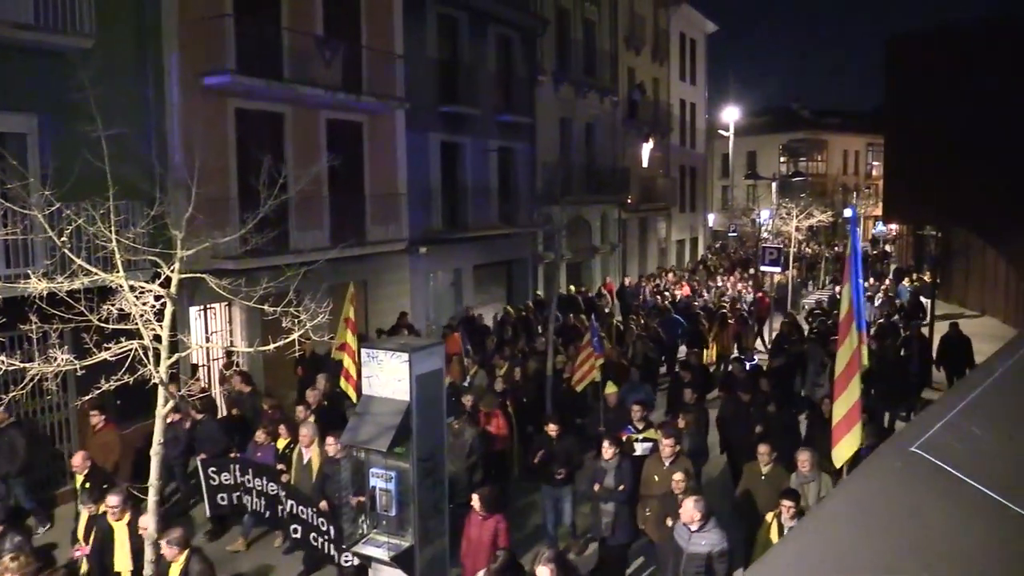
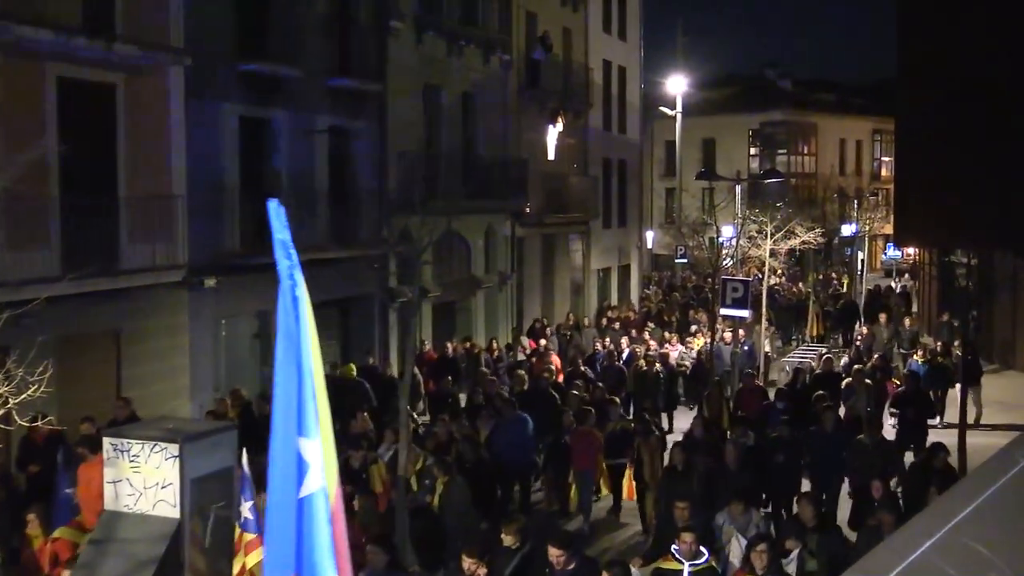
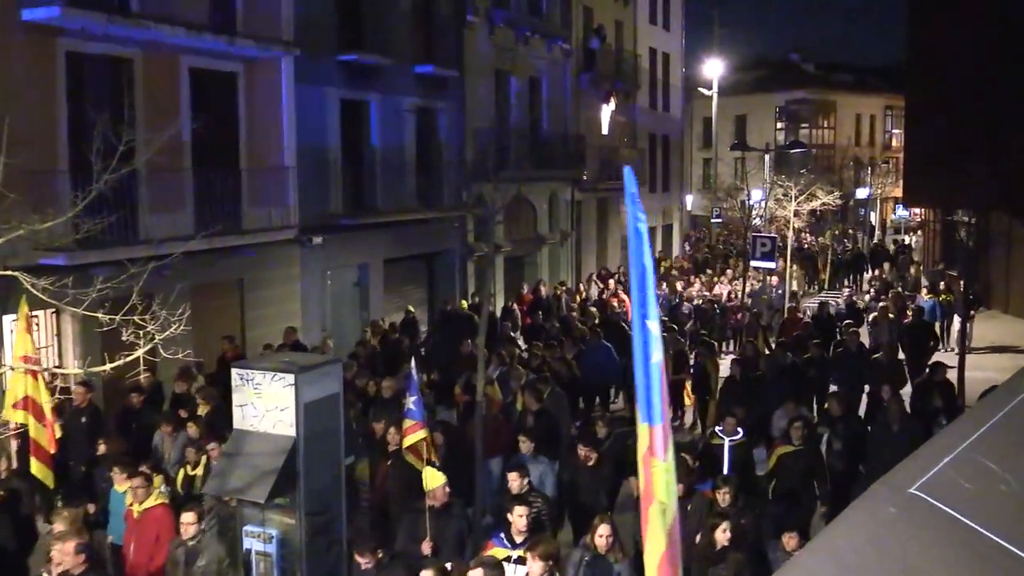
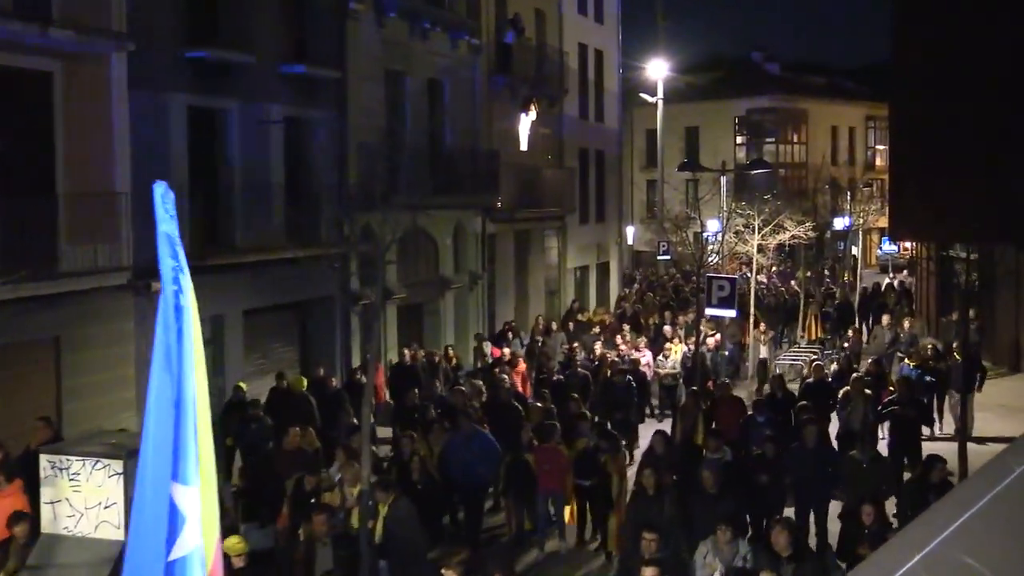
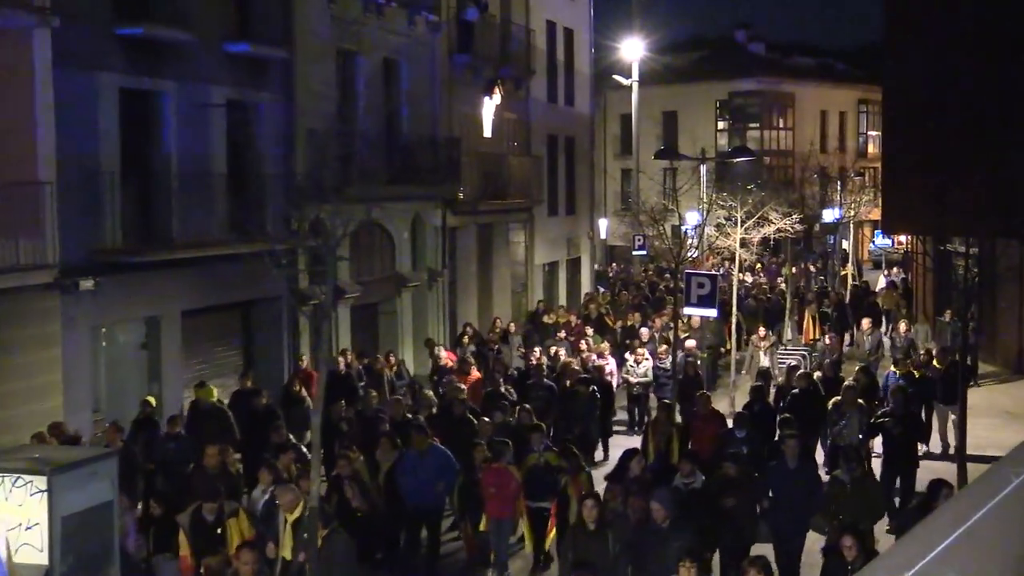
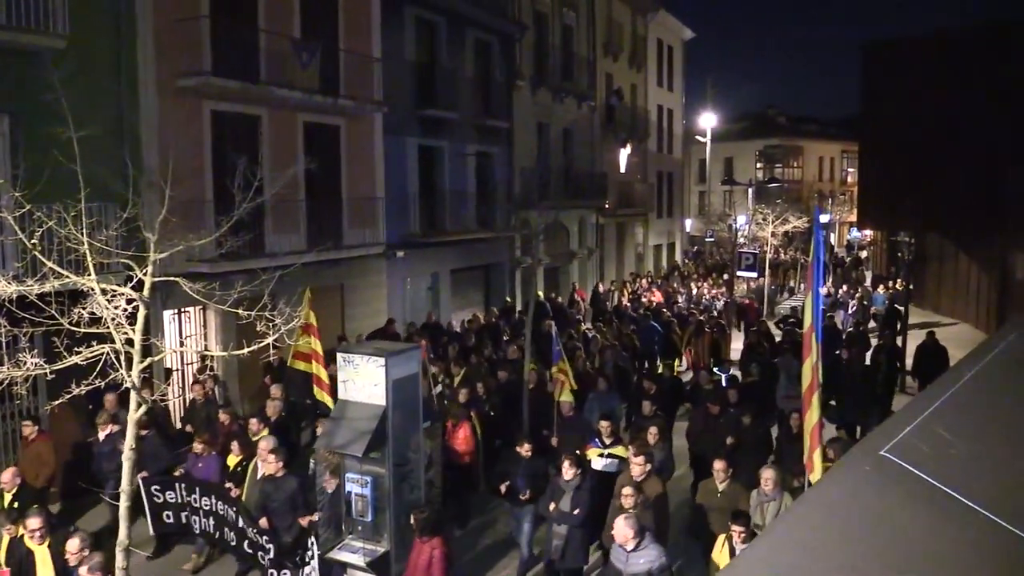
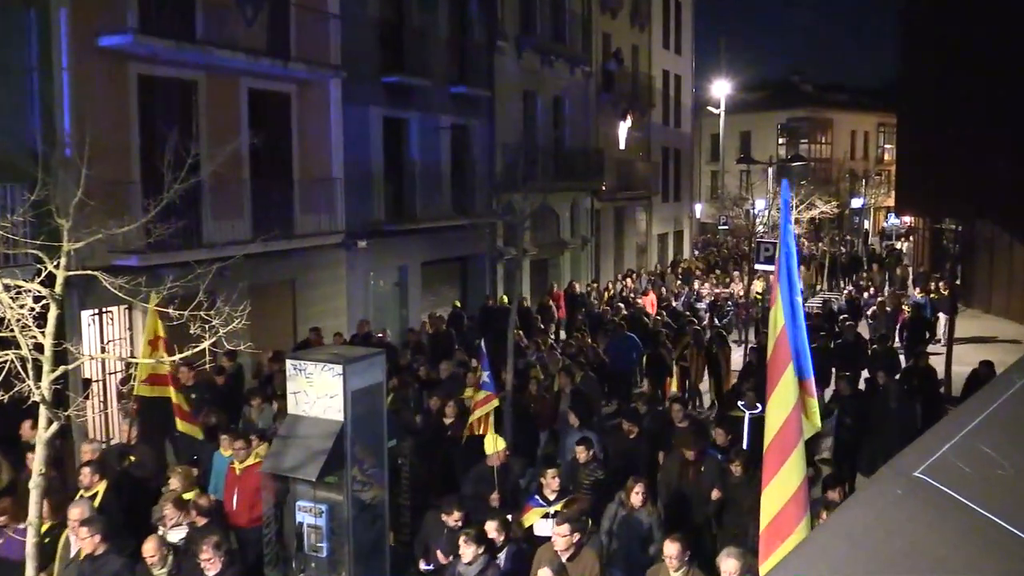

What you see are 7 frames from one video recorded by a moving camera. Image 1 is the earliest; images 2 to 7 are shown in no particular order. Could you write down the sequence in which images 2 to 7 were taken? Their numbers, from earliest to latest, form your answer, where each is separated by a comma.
6, 7, 3, 2, 4, 5
